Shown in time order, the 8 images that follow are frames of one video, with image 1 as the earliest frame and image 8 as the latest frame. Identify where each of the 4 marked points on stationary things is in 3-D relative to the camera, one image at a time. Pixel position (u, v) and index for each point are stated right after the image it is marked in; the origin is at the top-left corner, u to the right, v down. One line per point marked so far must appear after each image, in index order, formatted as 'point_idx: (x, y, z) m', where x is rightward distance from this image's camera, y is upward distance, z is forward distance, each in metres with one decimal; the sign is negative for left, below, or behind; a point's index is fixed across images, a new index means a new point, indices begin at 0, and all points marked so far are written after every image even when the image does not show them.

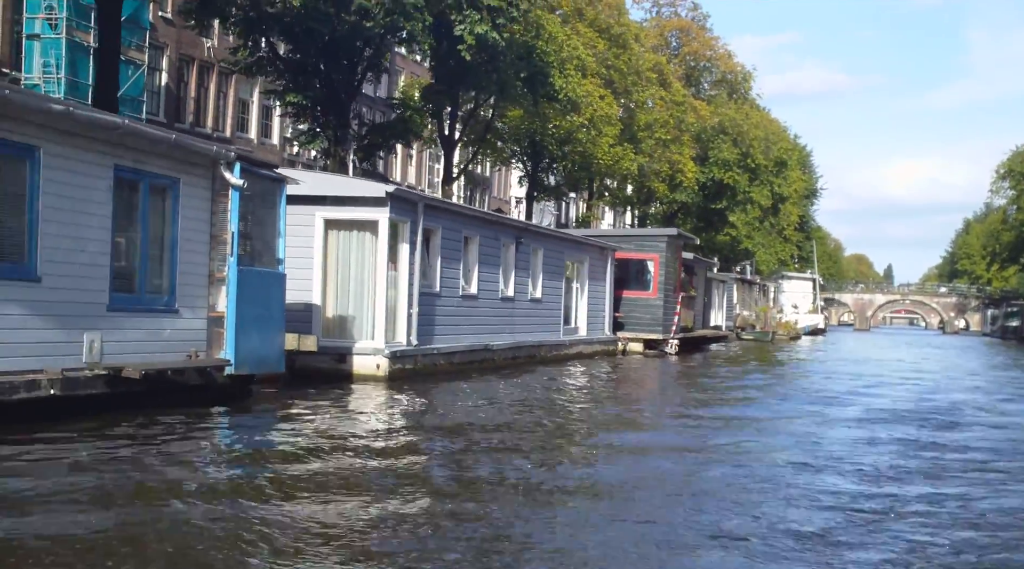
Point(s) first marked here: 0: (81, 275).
0: (-4.0, +0.1, +12.1) m
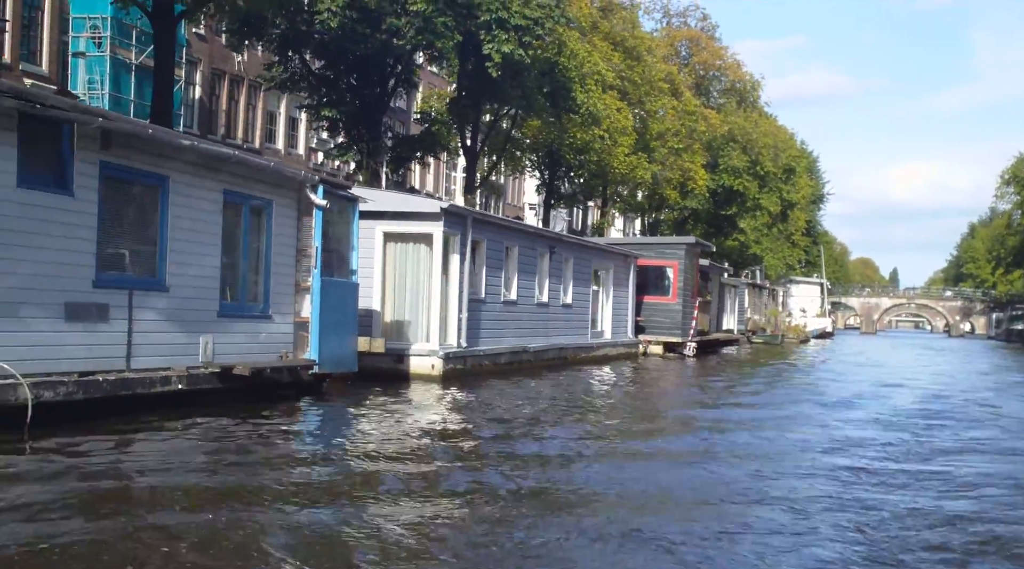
0: (-3.4, 0.0, +13.9) m
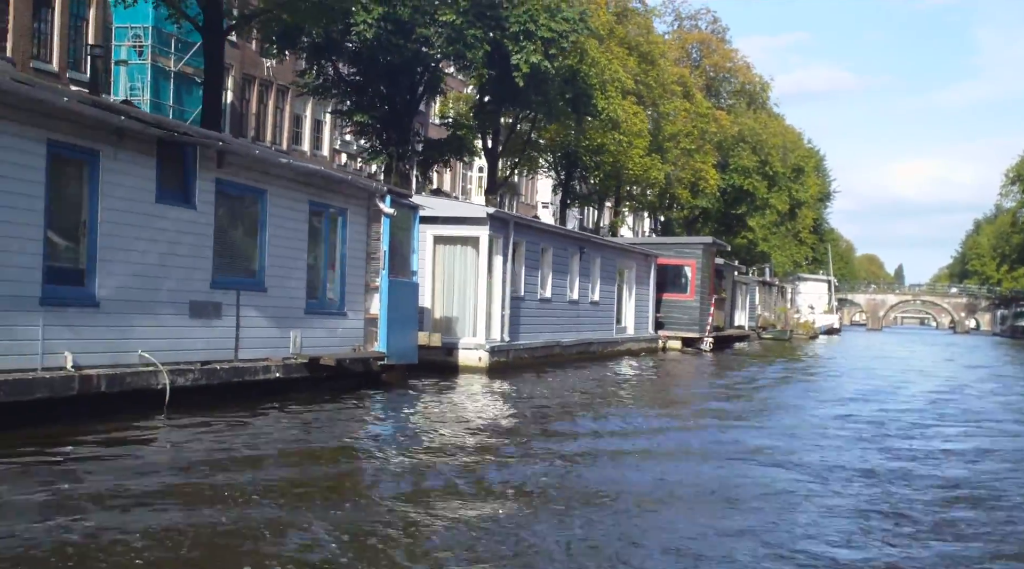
0: (-2.7, 0.0, +15.8) m
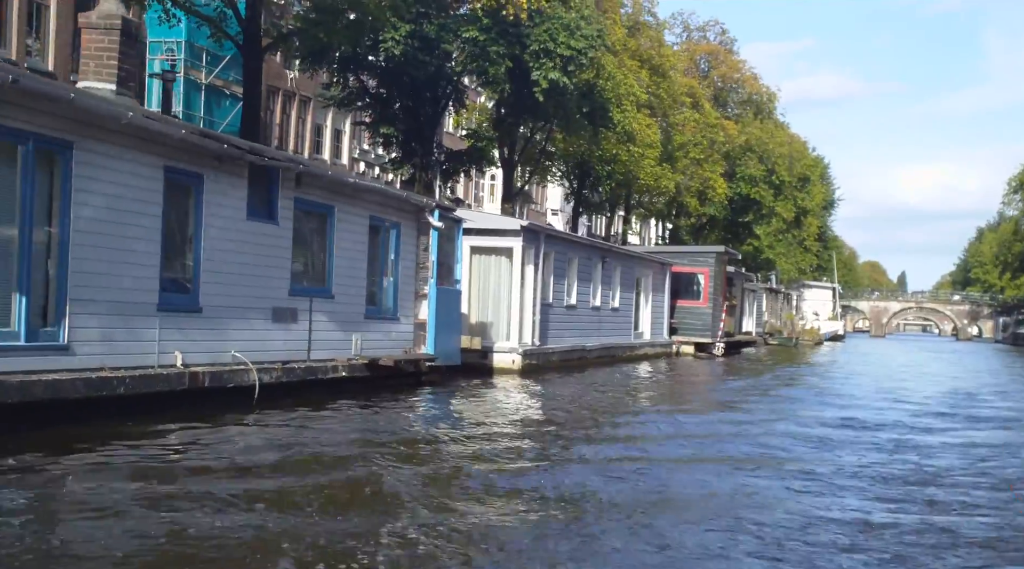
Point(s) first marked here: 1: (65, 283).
0: (-2.2, -0.1, +17.4) m
1: (-3.9, 0.0, +11.3) m
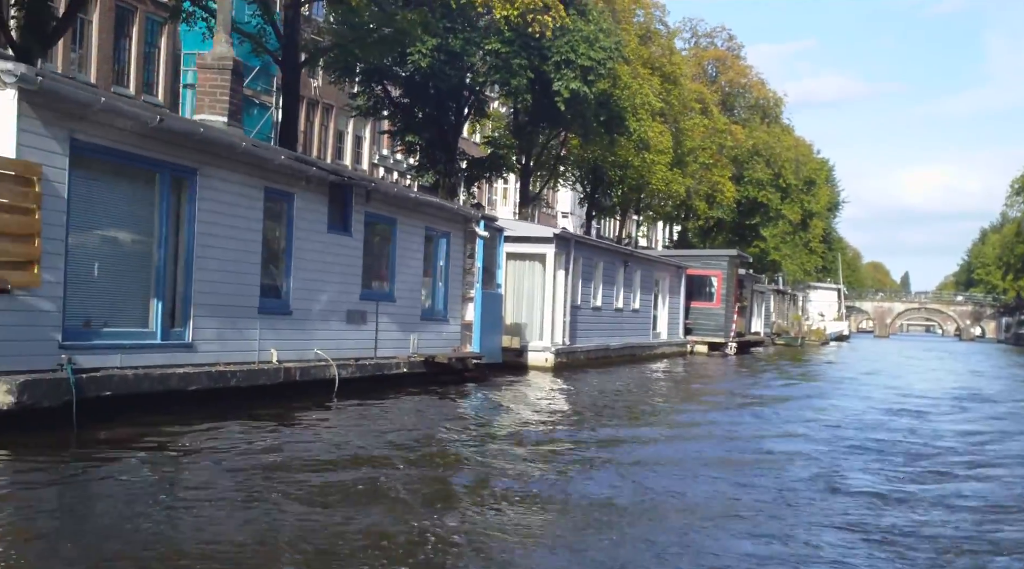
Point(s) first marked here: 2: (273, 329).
0: (-1.5, -0.2, +19.2) m
1: (-3.2, -0.1, +13.1) m
2: (-2.8, -0.5, +14.9) m
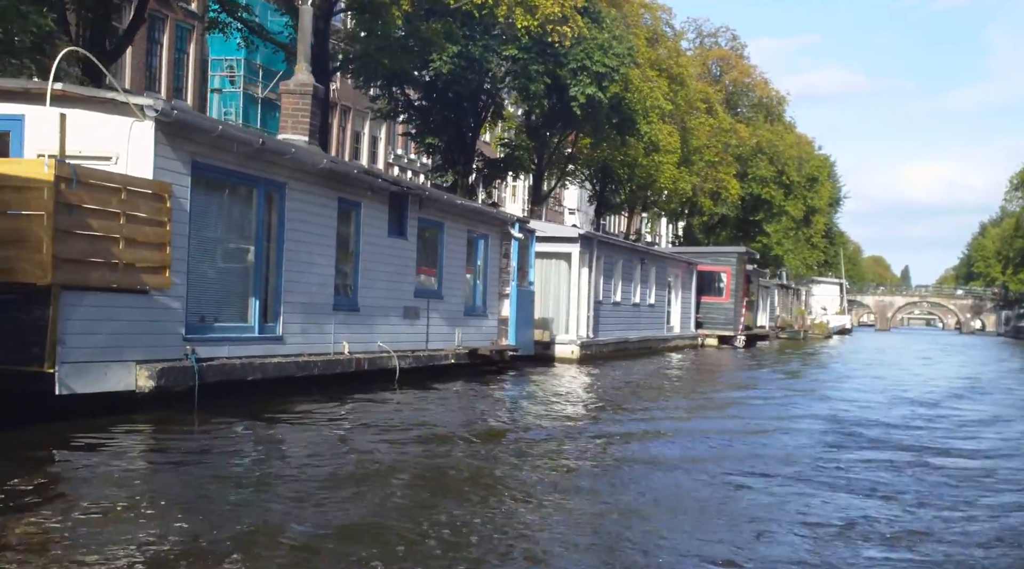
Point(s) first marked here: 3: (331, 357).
0: (-0.9, -0.2, +21.0) m
1: (-2.7, -0.1, +14.9) m
2: (-2.2, -0.5, +16.7) m
3: (-2.2, -0.9, +15.9) m
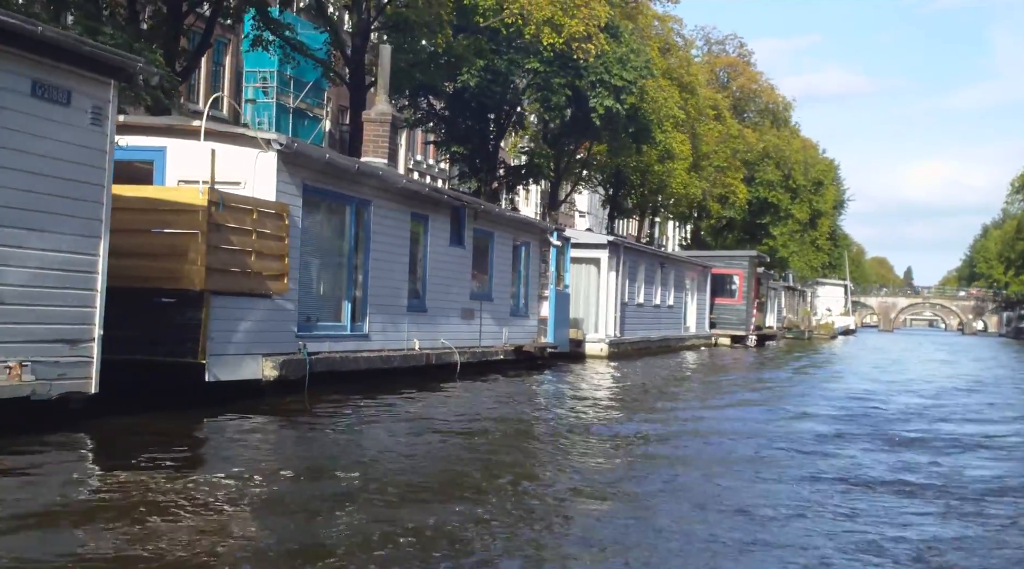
0: (-0.2, -0.2, +23.2) m
1: (-1.9, -0.1, +17.1) m
2: (-1.4, -0.6, +18.9) m
3: (-1.5, -1.0, +18.1) m
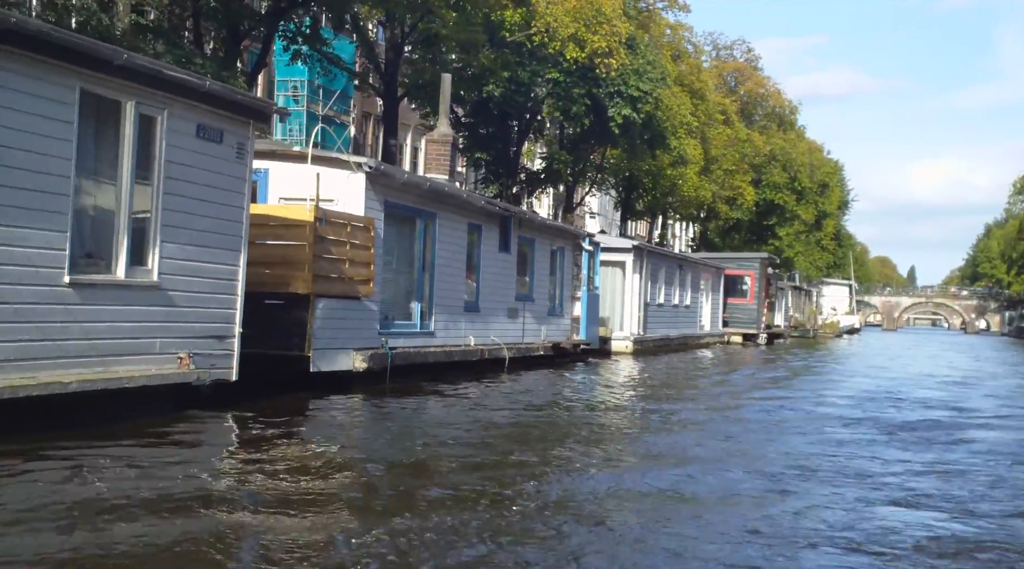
0: (+0.6, -0.3, +25.4) m
1: (-1.2, -0.2, +19.3) m
2: (-0.7, -0.6, +21.1) m
3: (-0.8, -1.0, +20.3) m
